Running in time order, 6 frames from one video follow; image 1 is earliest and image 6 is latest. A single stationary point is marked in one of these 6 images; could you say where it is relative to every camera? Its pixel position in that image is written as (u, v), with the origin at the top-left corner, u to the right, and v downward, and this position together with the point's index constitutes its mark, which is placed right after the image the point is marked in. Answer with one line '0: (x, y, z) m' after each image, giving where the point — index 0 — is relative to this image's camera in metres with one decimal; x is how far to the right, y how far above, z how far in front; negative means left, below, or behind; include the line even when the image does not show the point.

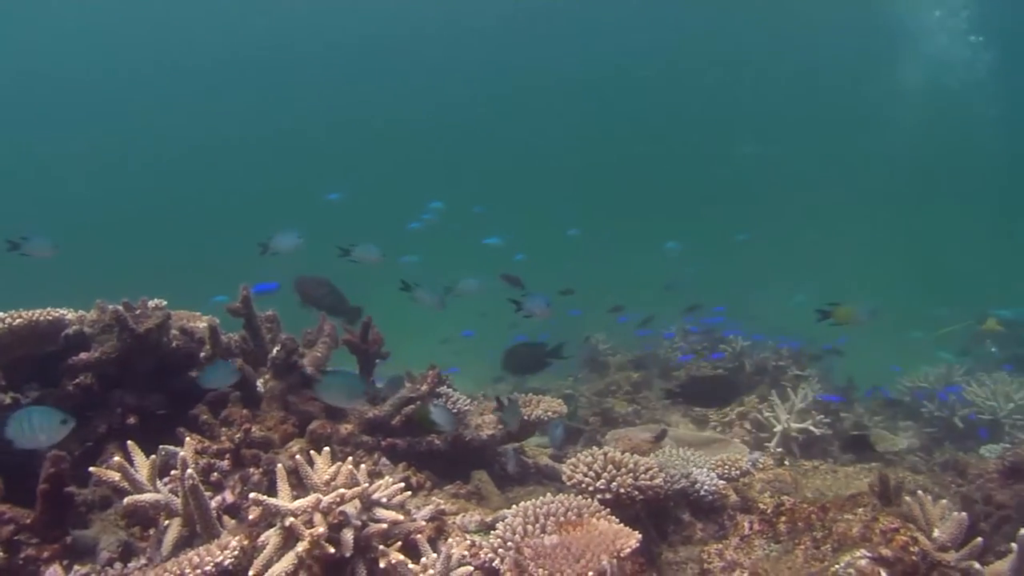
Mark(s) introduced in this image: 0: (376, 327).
0: (-1.4, -0.4, +7.2) m
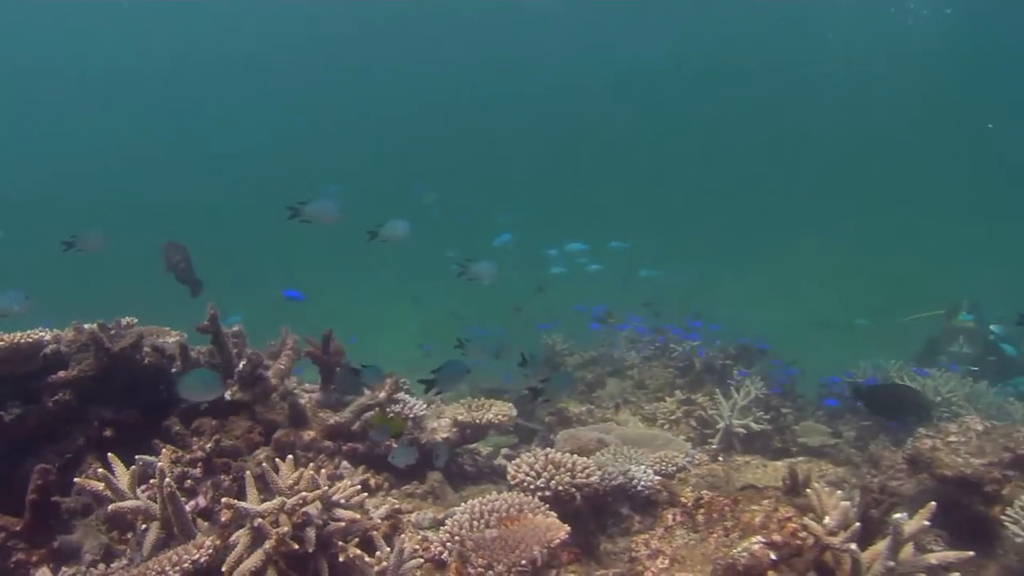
0: (-1.9, -0.6, +7.7) m
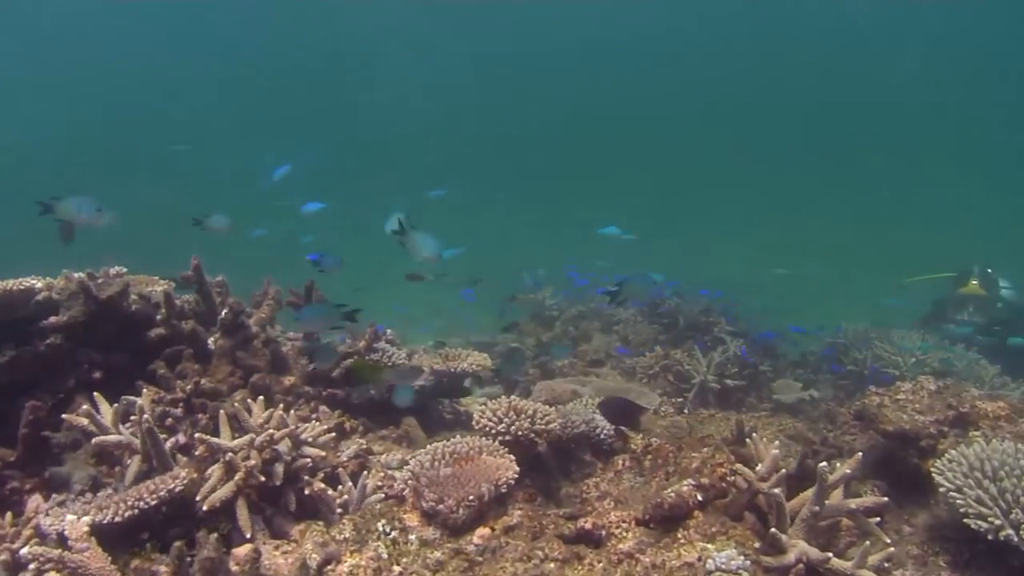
0: (-2.2, 0.0, +8.0) m
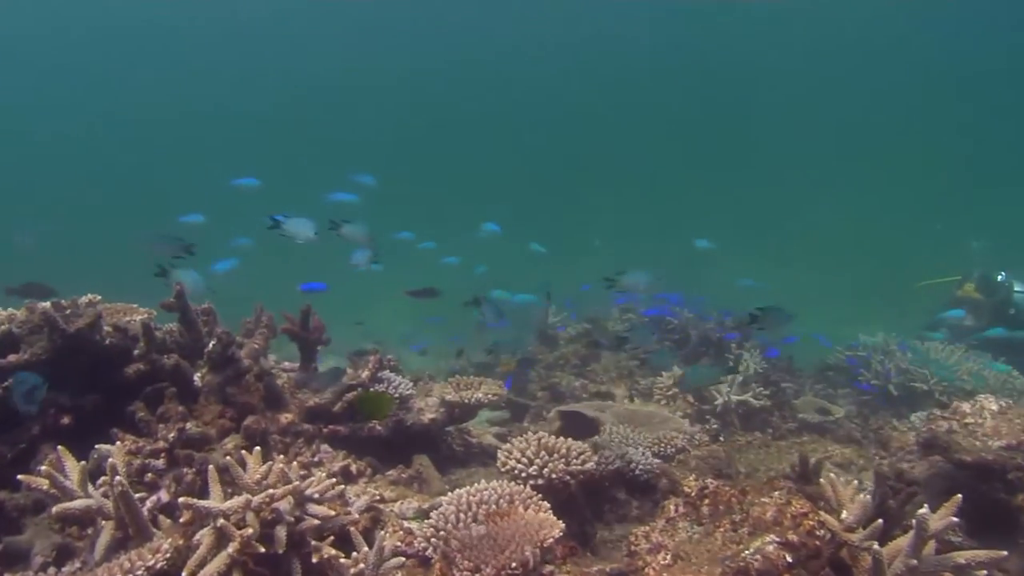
0: (-2.0, -0.3, +7.2) m
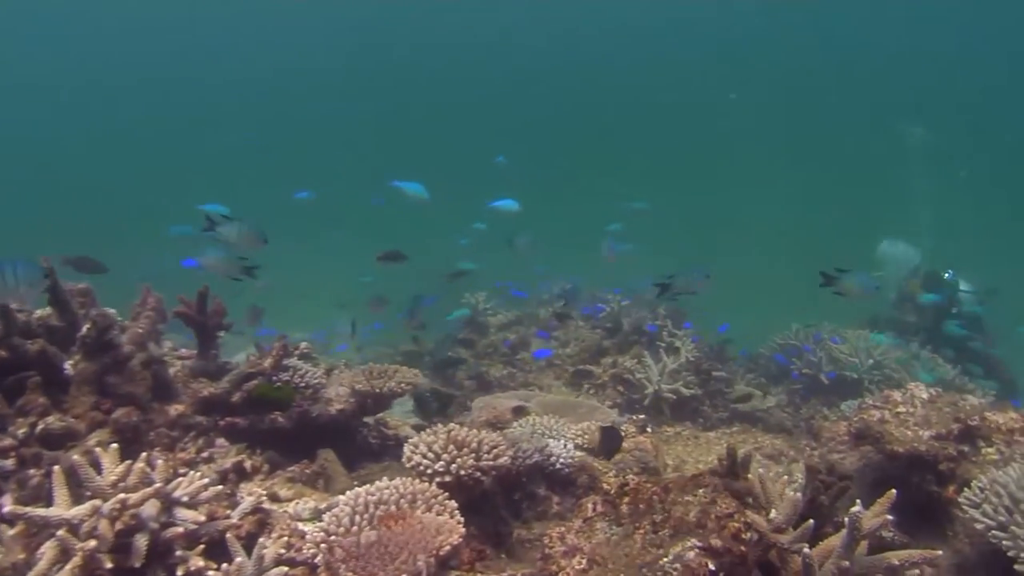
0: (-2.8, -0.1, +6.6) m
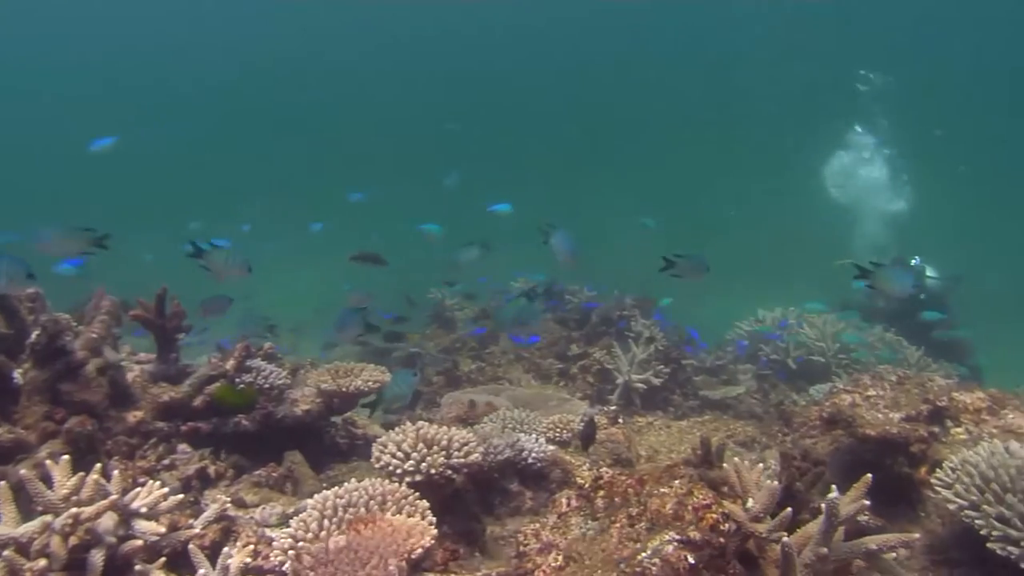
0: (-3.1, -0.1, +6.4) m
